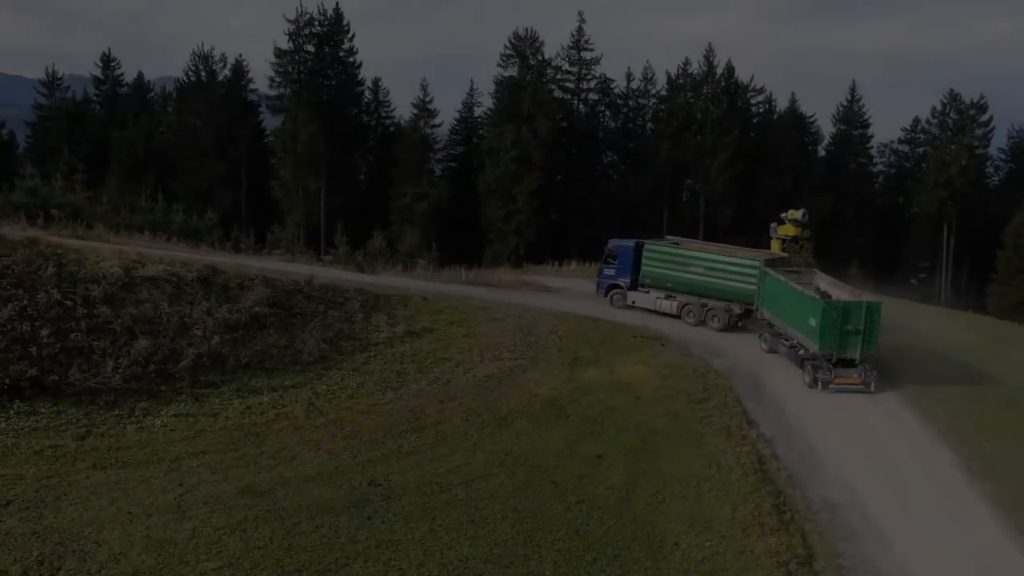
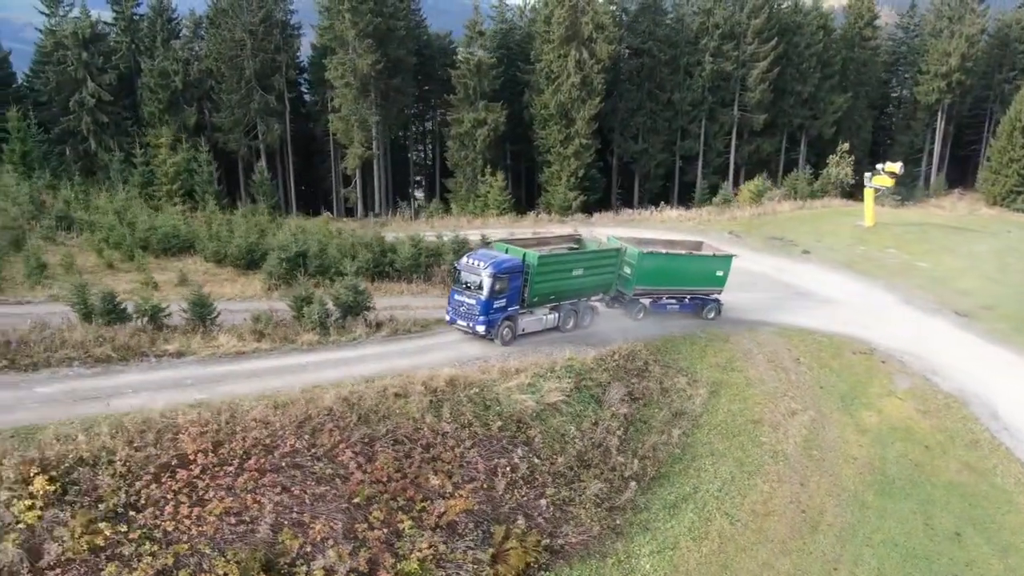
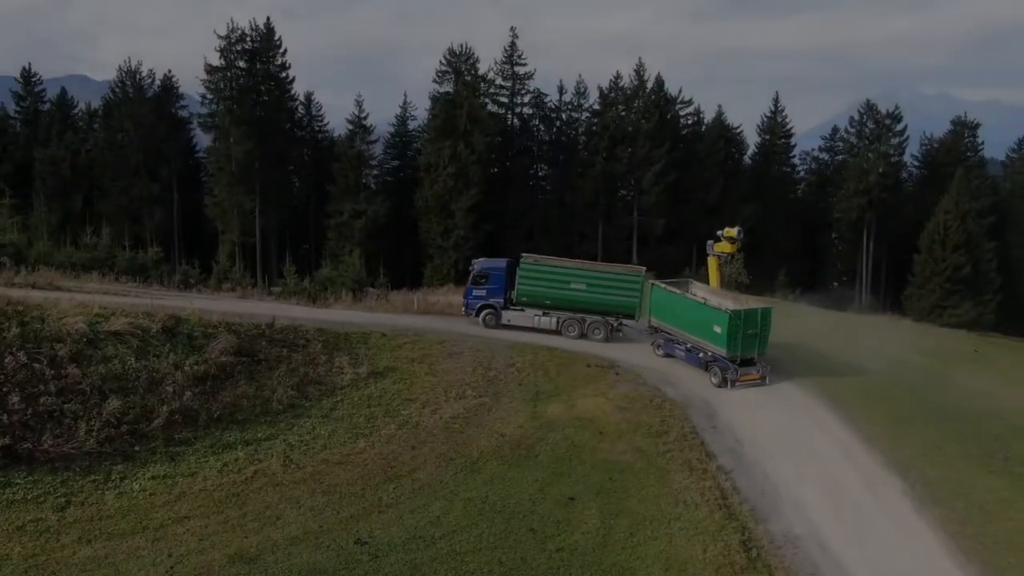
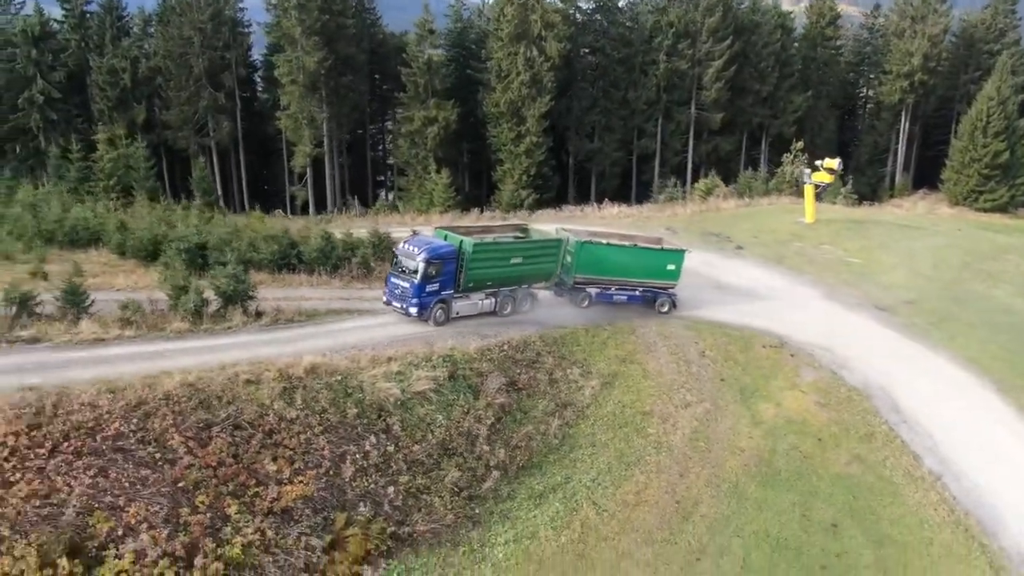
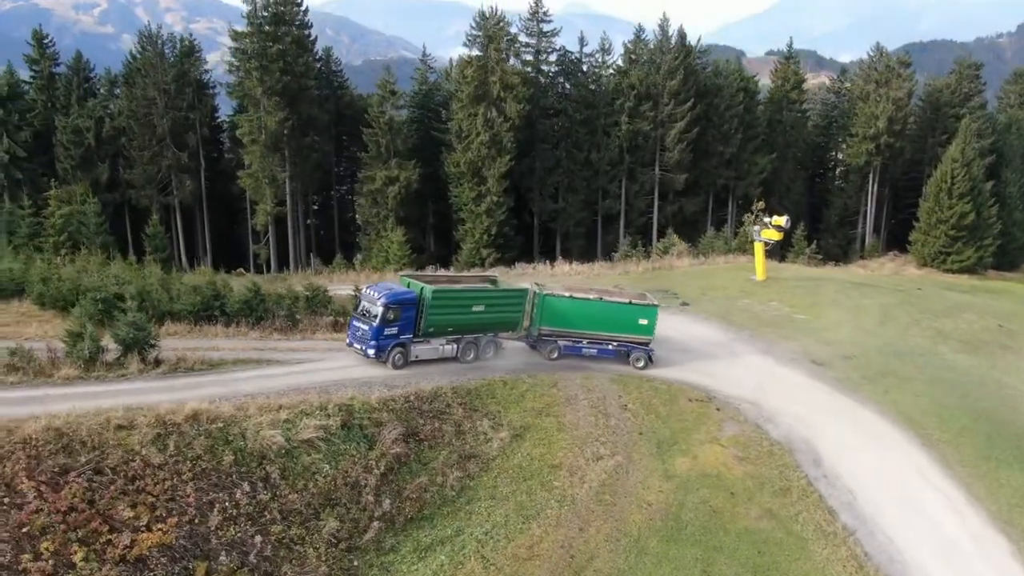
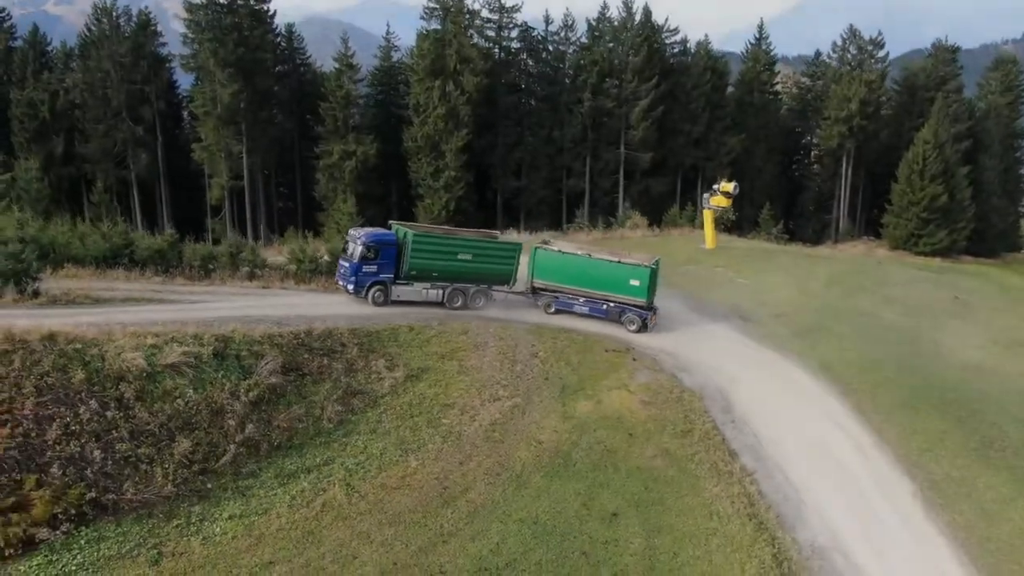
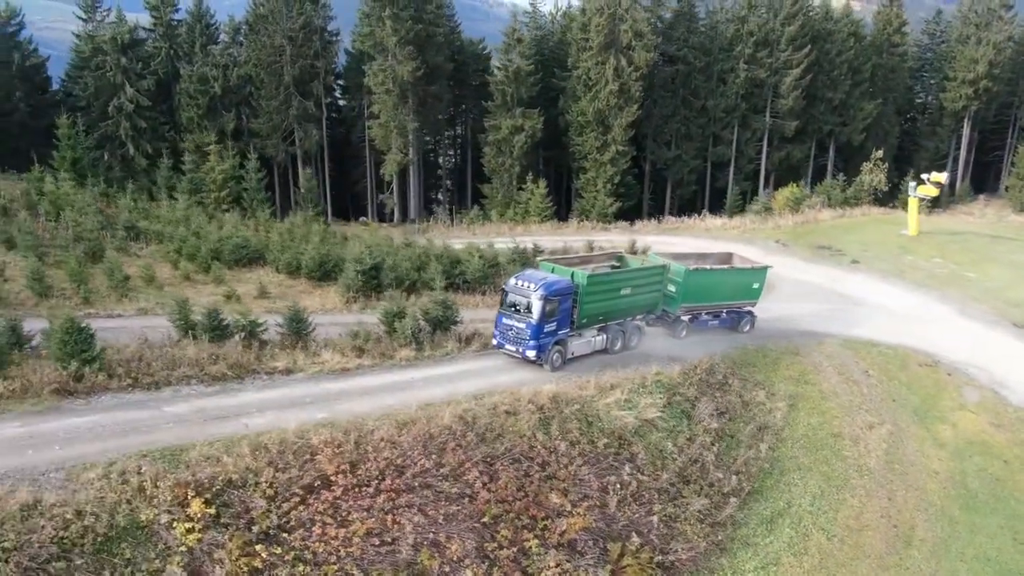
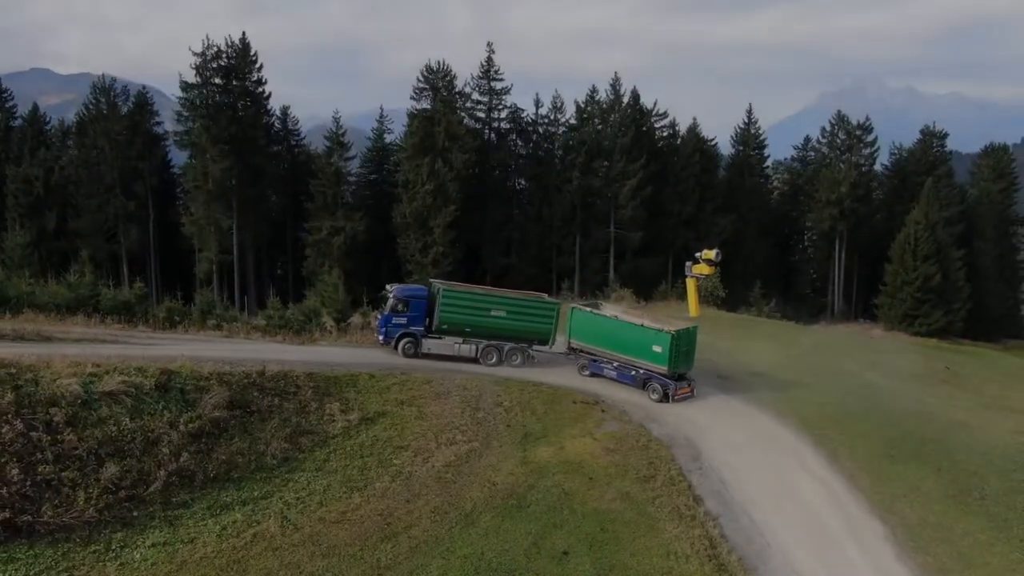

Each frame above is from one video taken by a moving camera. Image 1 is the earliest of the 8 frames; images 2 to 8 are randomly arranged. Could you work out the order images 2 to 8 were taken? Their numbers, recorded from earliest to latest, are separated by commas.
3, 8, 6, 5, 4, 2, 7
